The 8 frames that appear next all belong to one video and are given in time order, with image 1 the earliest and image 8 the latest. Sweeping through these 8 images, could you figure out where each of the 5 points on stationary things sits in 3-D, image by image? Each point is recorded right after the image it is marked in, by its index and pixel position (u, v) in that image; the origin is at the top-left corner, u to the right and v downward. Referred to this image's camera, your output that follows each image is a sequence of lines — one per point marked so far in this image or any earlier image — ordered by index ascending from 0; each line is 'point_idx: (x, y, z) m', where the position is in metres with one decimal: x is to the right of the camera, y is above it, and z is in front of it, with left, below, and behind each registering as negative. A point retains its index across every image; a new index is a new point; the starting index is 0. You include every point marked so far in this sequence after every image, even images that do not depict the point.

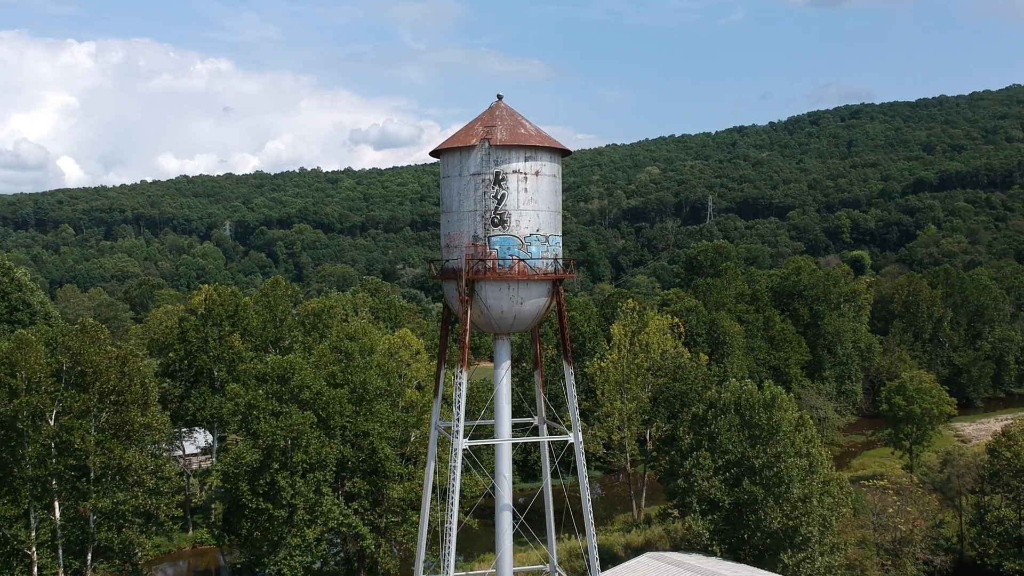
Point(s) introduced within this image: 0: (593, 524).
0: (+1.5, -4.8, +19.9) m
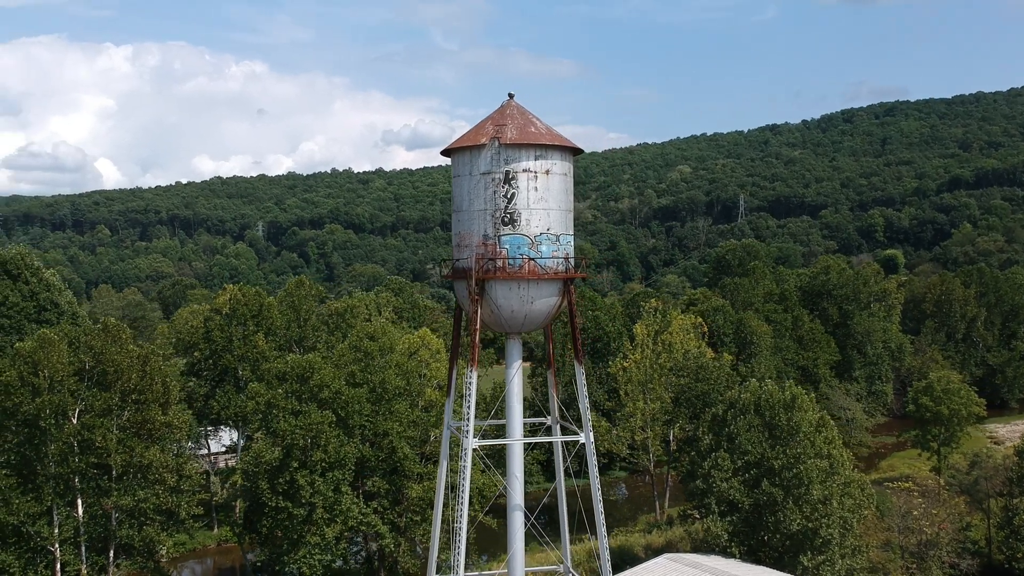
0: (+1.7, -4.8, +19.8) m
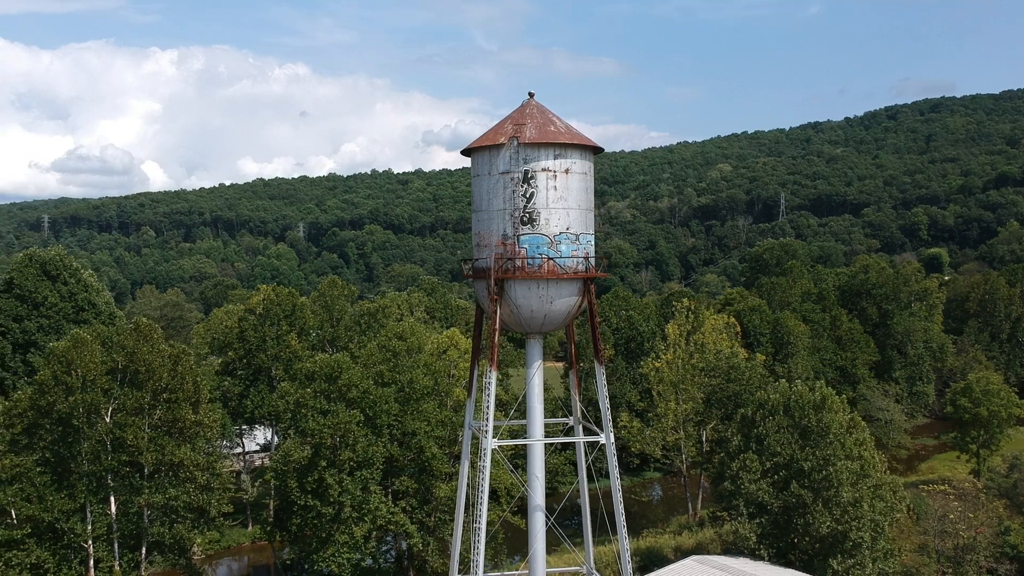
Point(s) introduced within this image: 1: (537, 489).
0: (+2.2, -4.8, +19.7) m
1: (+0.5, -3.9, +19.4) m
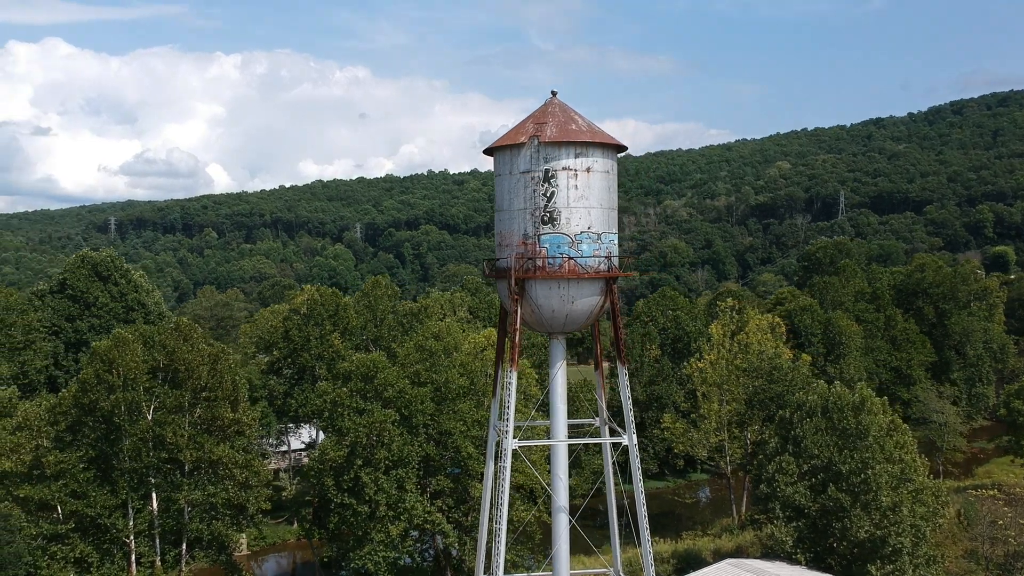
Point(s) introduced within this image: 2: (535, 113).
0: (+2.6, -4.8, +19.5) m
1: (+0.9, -3.9, +19.3) m
2: (+0.4, +3.4, +19.2) m
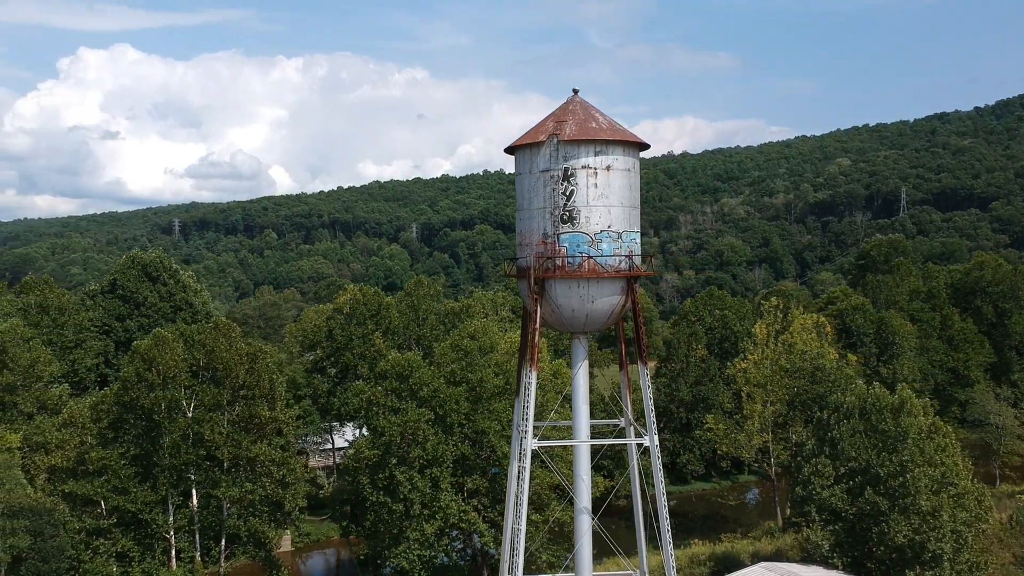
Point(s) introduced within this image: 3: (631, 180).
0: (+3.1, -4.8, +19.3) m
1: (+1.4, -3.9, +19.2) m
2: (+0.9, +3.4, +19.1) m
3: (+2.2, +2.0, +18.4) m
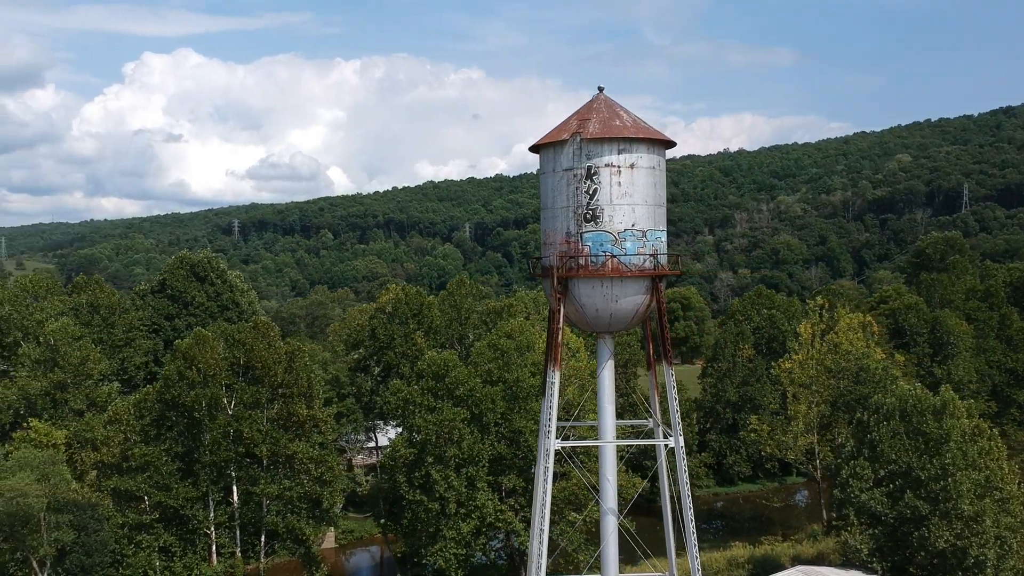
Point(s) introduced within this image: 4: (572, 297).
0: (+3.6, -4.8, +19.0) m
1: (+1.9, -3.9, +19.0) m
2: (+1.3, +3.4, +19.0) m
3: (+2.7, +2.0, +18.2) m
4: (+1.1, -0.2, +18.1) m
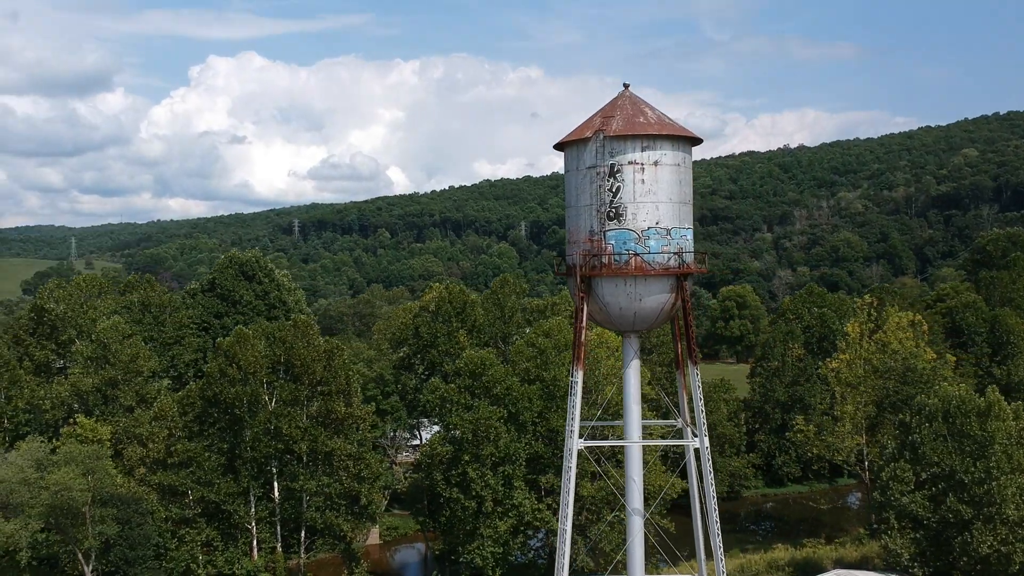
0: (+4.0, -4.7, +18.8) m
1: (+2.3, -3.9, +18.9) m
2: (+1.8, +3.5, +18.9) m
3: (+3.1, +2.0, +18.0) m
4: (+1.5, -0.2, +18.0) m
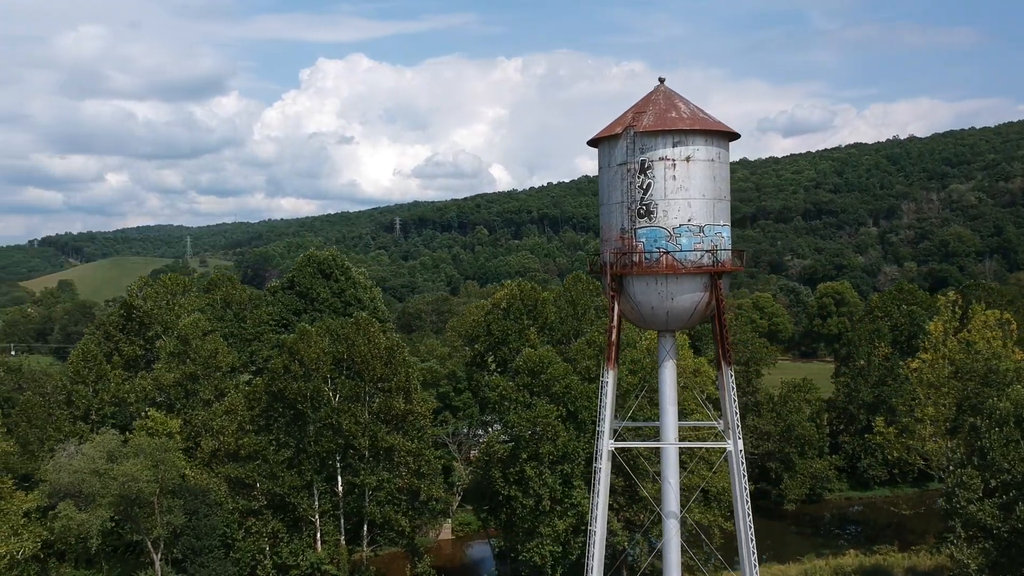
0: (+4.7, -4.7, +18.2) m
1: (+3.0, -3.9, +18.5) m
2: (+2.4, +3.5, +18.6) m
3: (+3.6, +2.1, +17.6) m
4: (+2.1, -0.1, +17.8) m
